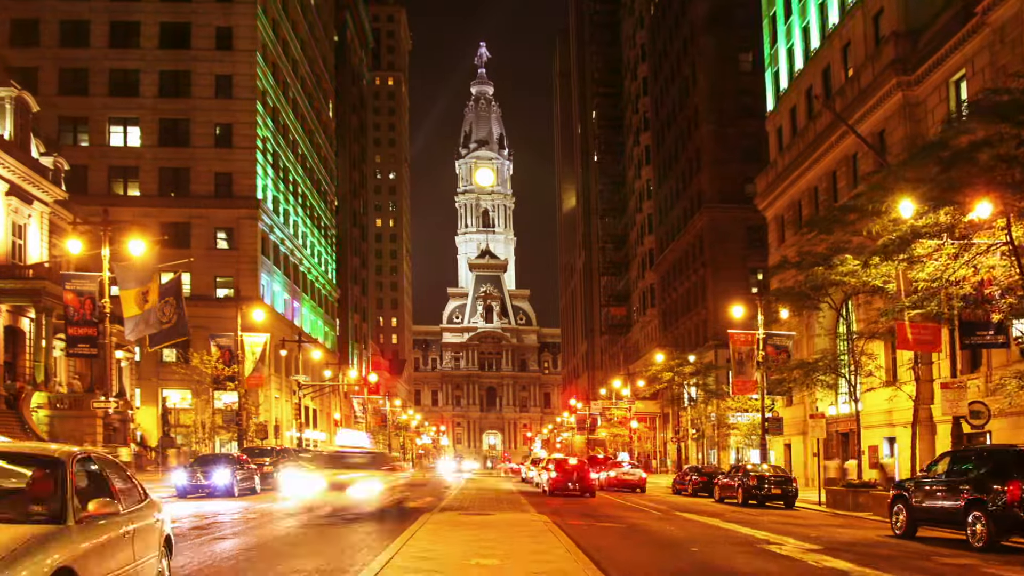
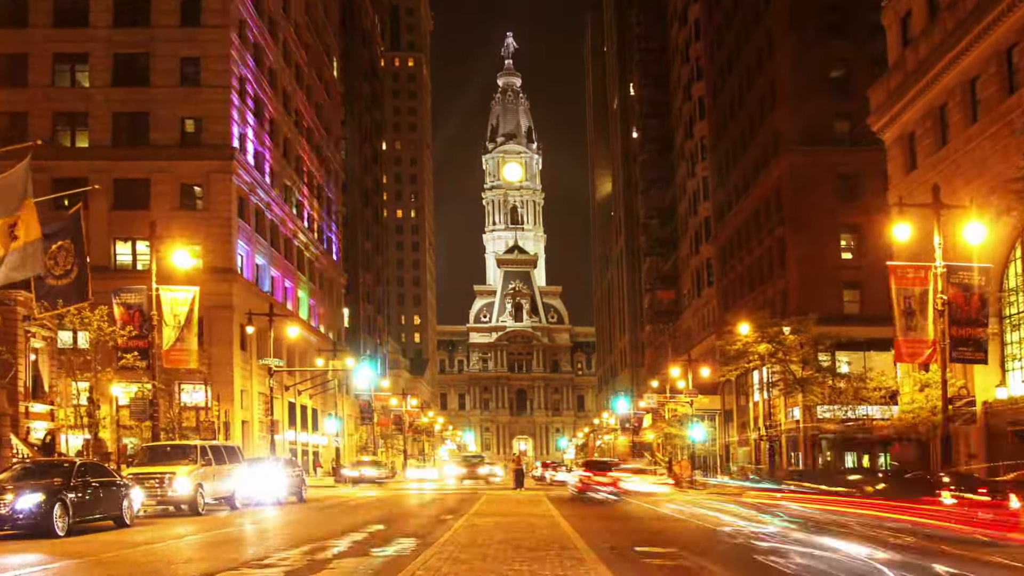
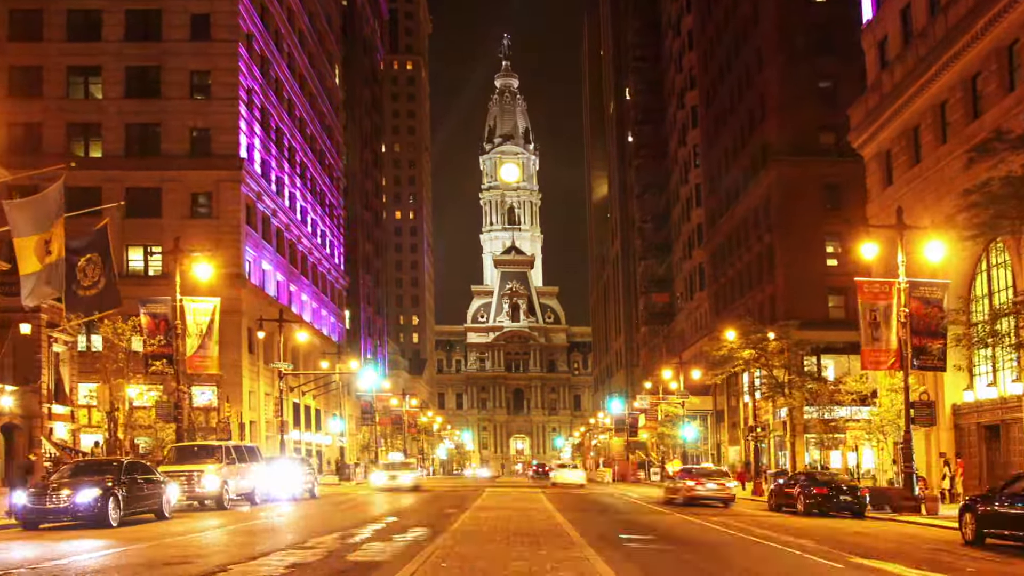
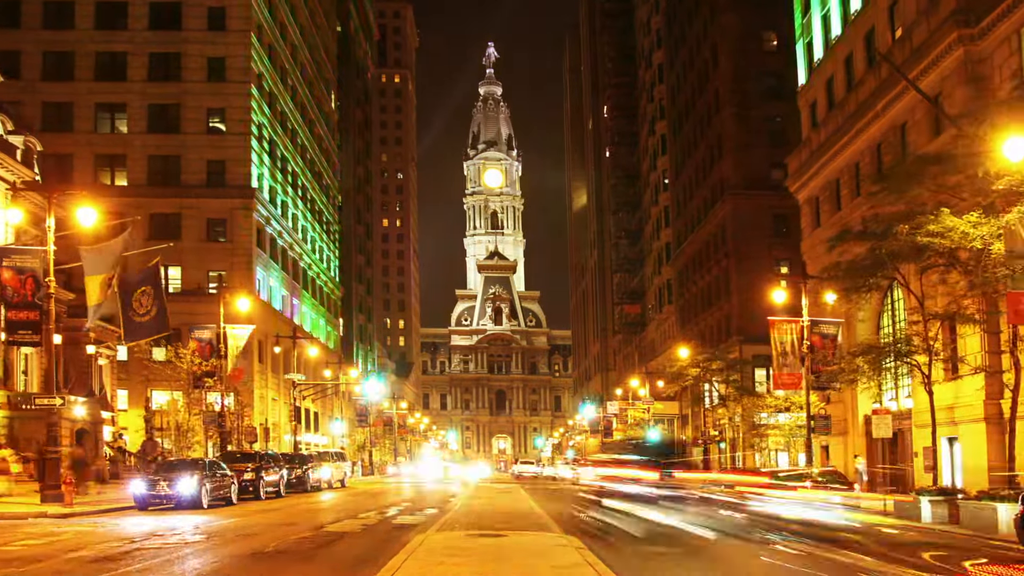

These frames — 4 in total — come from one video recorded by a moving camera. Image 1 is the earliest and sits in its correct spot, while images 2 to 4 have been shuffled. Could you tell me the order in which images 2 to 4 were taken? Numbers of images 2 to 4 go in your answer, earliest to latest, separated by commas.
4, 3, 2
